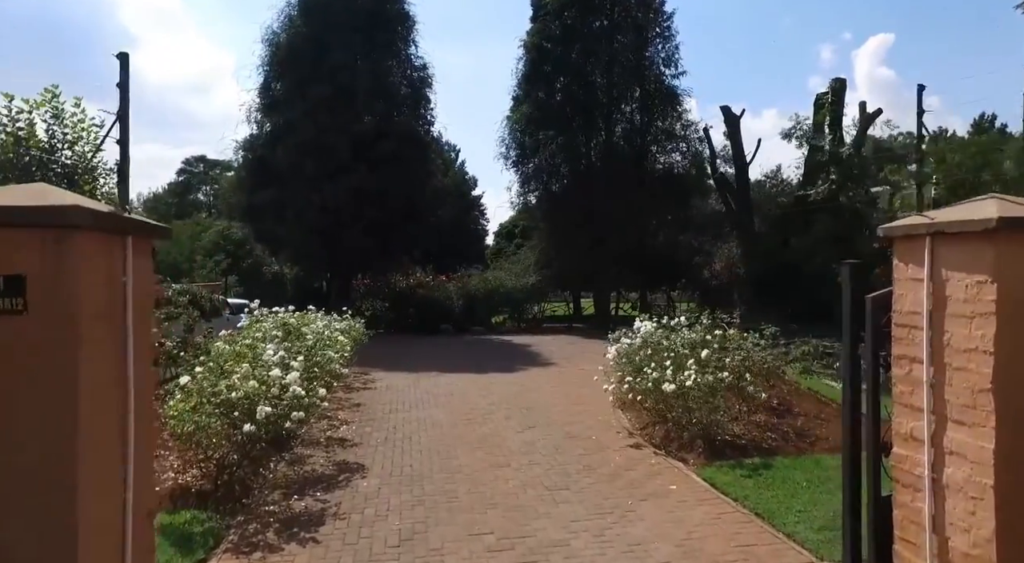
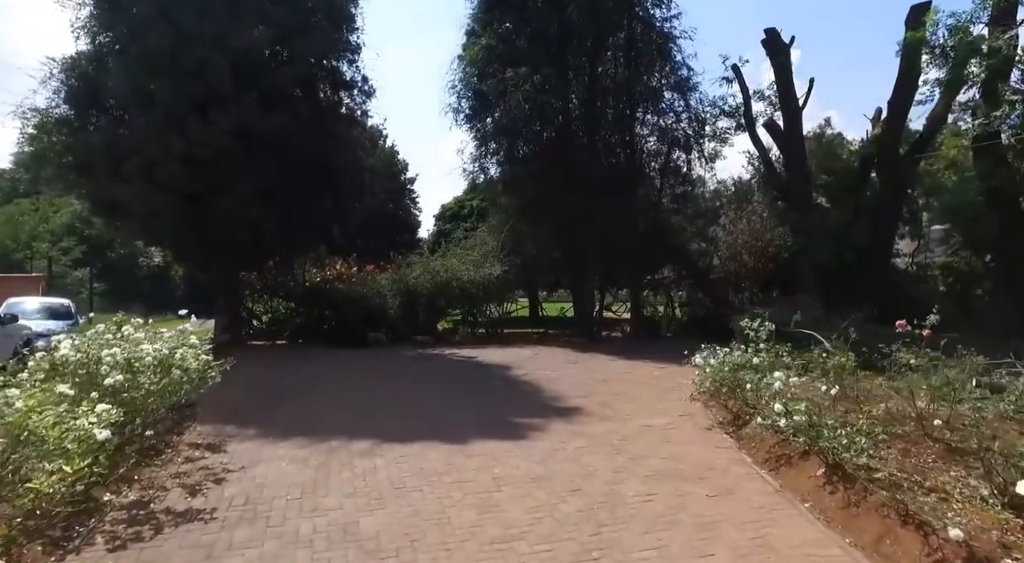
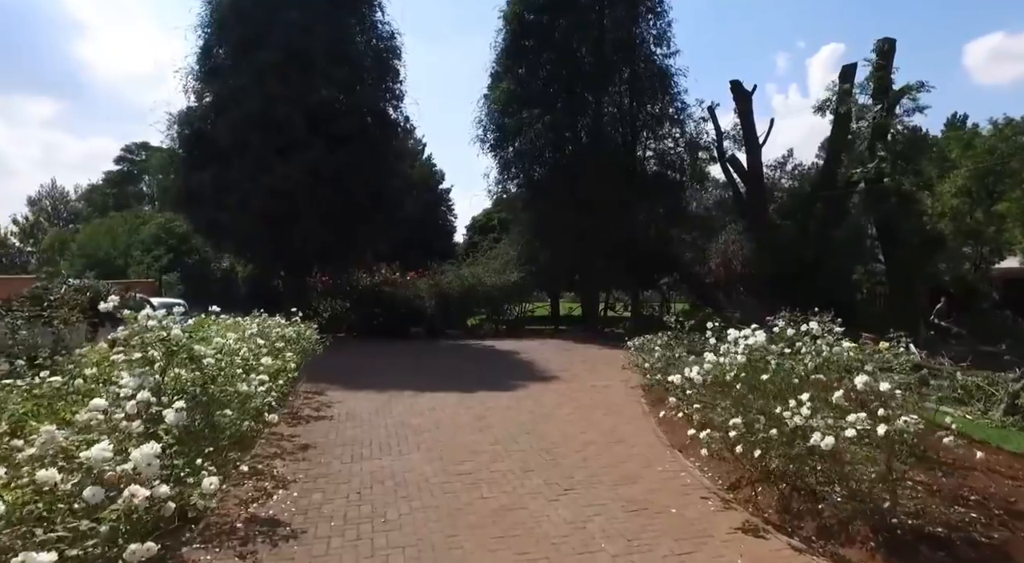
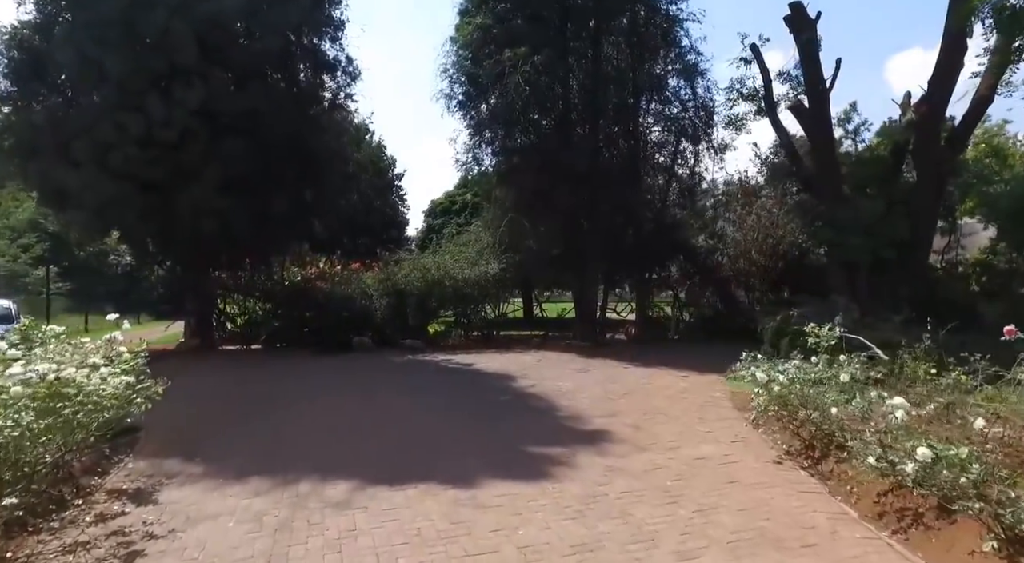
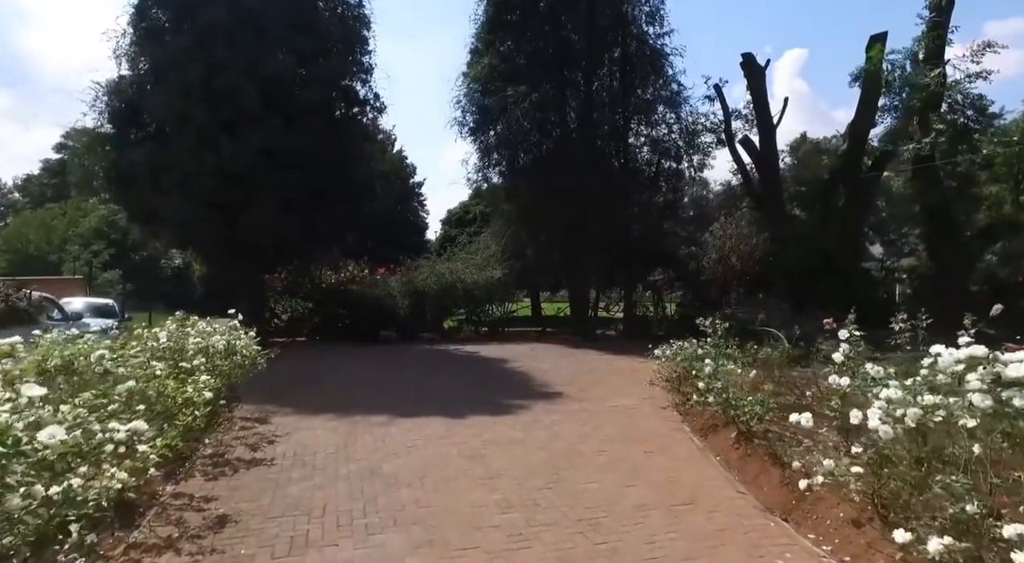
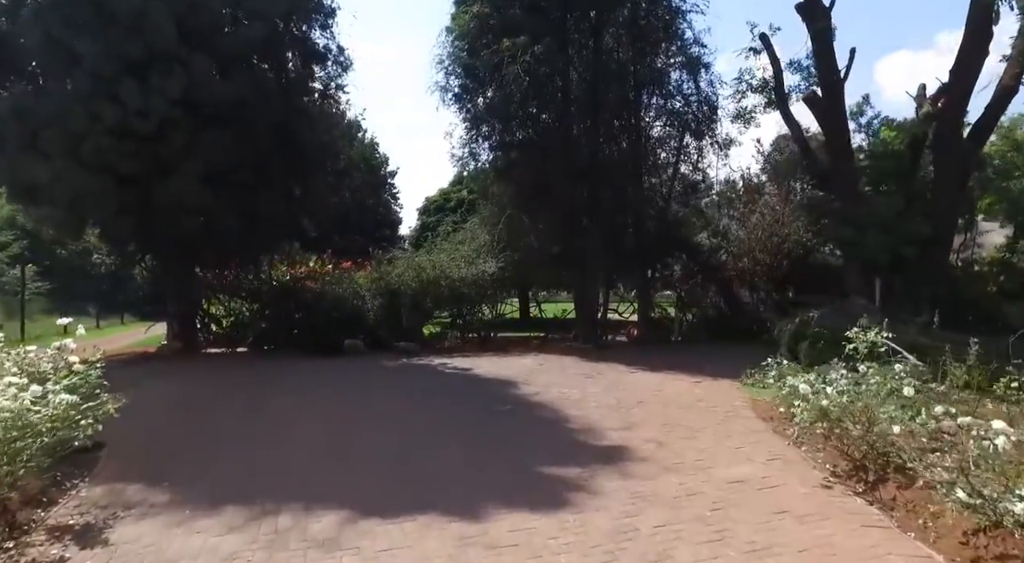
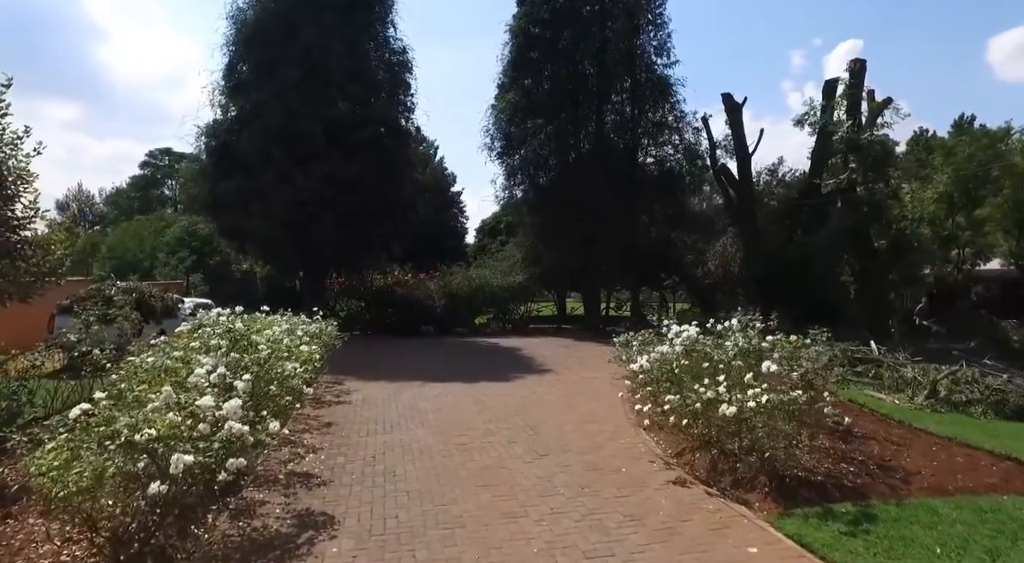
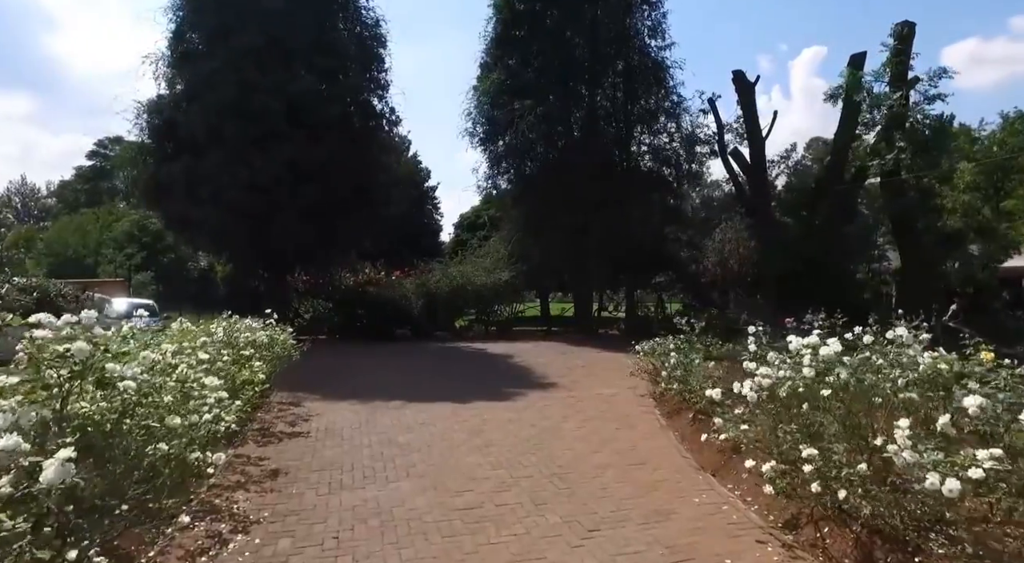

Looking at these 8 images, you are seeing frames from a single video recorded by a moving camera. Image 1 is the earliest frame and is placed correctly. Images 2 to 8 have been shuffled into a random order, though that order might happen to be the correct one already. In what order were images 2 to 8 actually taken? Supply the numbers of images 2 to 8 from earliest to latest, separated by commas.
7, 3, 8, 5, 2, 4, 6
